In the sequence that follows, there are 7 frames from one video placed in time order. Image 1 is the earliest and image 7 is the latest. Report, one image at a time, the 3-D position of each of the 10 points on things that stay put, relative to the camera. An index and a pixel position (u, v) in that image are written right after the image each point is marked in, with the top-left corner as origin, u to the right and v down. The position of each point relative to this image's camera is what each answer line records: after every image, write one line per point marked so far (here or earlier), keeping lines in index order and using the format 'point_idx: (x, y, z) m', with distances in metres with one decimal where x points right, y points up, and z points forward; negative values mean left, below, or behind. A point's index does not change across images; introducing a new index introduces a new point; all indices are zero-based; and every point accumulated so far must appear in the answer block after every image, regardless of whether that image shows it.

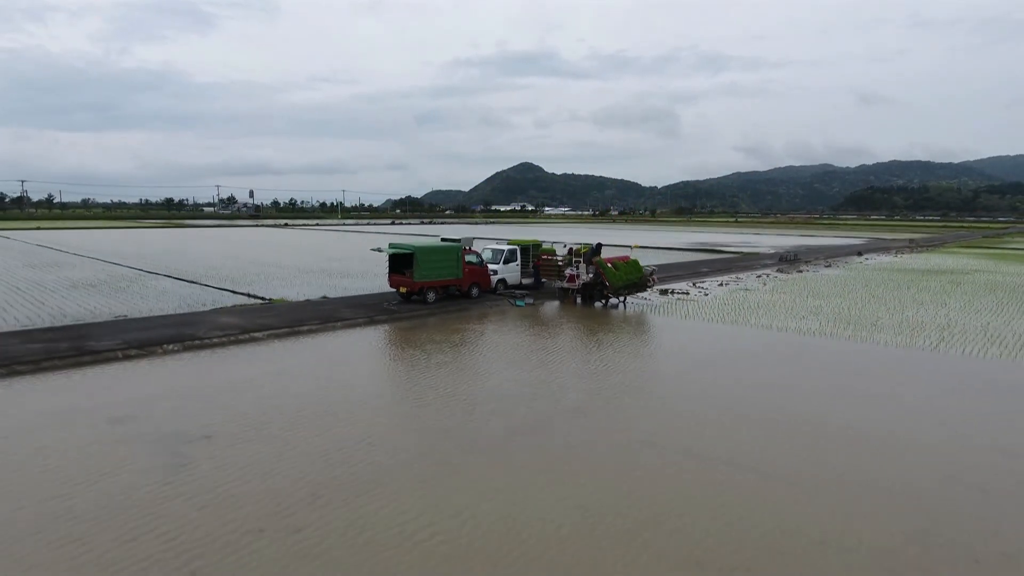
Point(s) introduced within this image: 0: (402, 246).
0: (-1.3, +0.5, +7.3) m
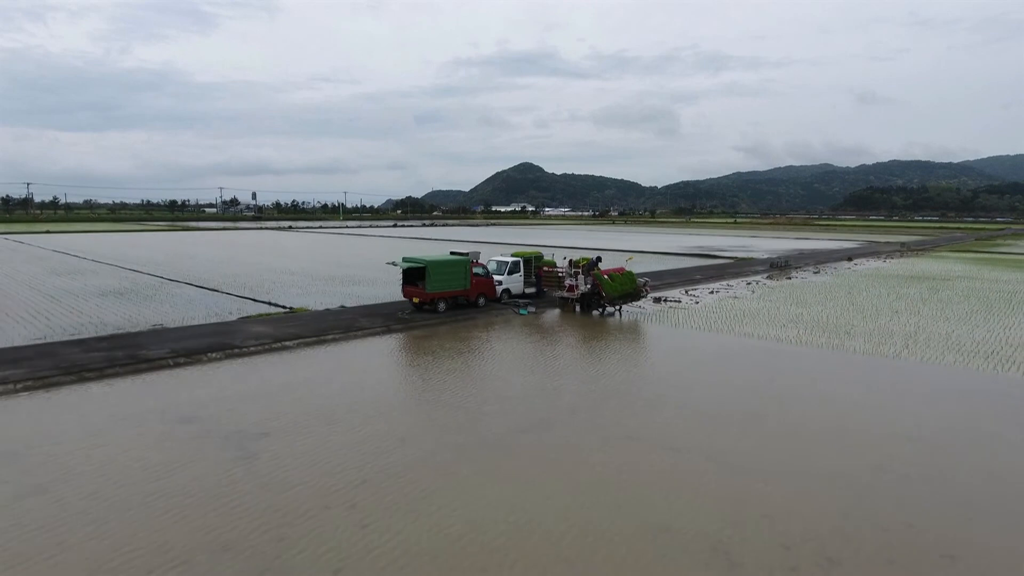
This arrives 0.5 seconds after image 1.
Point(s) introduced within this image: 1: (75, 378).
0: (-1.3, +0.3, +7.9) m
1: (-3.6, -0.8, +5.1) m
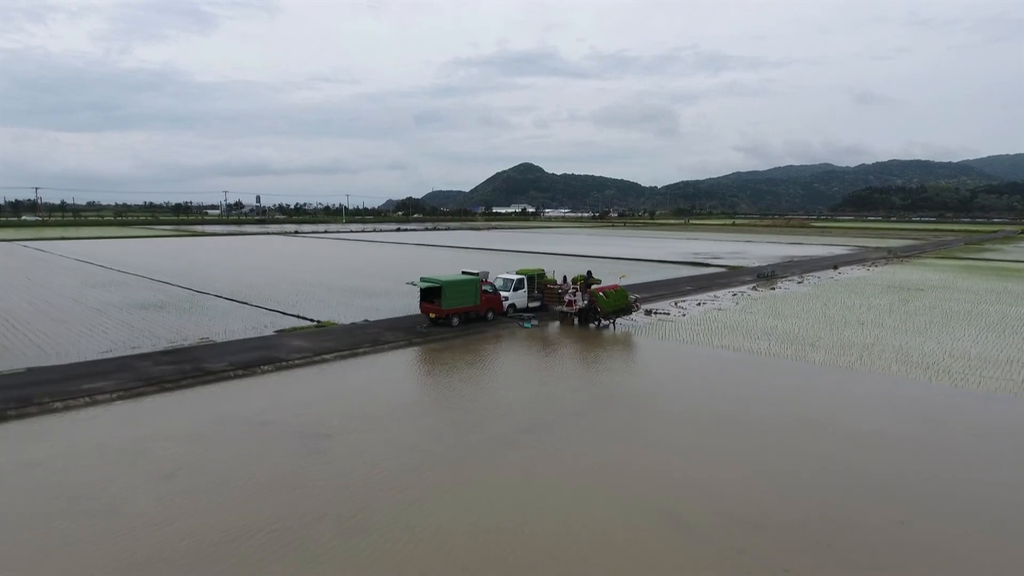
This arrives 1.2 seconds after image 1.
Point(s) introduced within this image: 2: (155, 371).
0: (-1.2, +0.1, +8.9) m
1: (-3.6, -1.0, +6.0) m
2: (-3.8, -0.9, +6.4) m
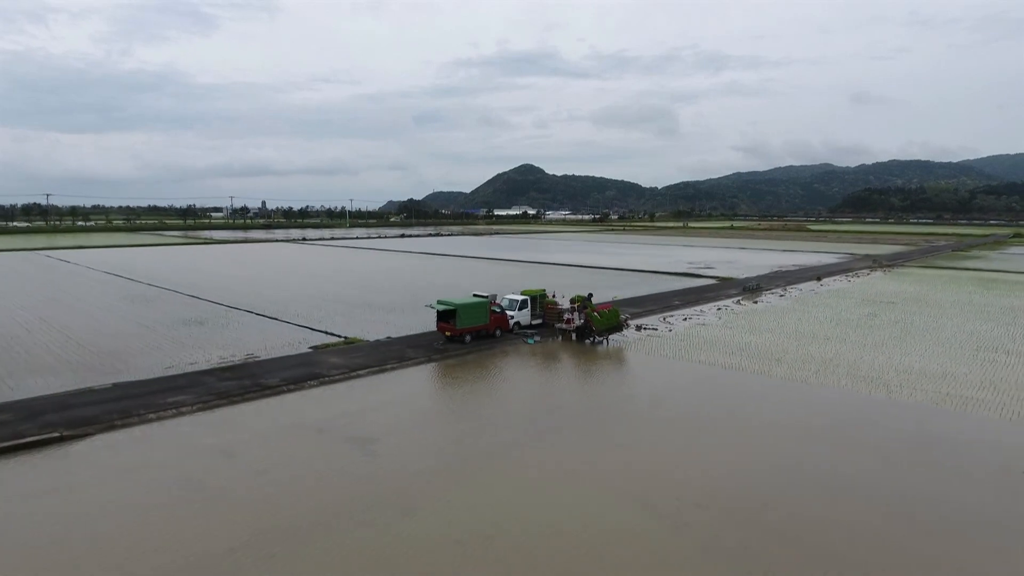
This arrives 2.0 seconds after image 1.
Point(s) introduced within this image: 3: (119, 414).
0: (-1.1, -0.2, +10.1) m
1: (-3.5, -1.4, +7.3) m
2: (-3.7, -1.3, +7.6) m
3: (-4.4, -1.4, +6.7) m
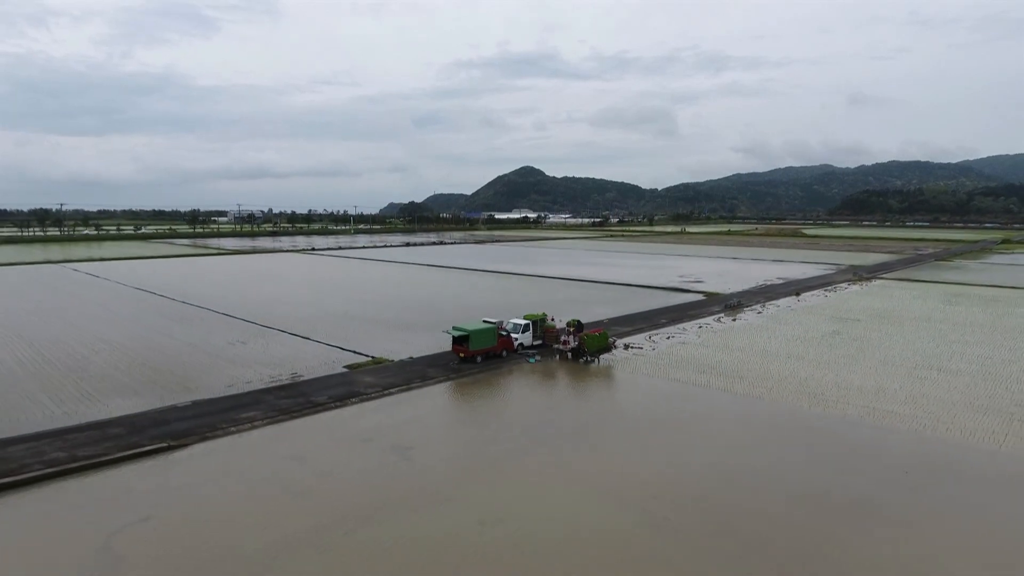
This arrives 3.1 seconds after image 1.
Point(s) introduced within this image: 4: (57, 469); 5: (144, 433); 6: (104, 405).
0: (-1.0, -0.8, +11.8) m
1: (-3.4, -1.9, +9.0) m
2: (-3.6, -1.8, +9.4) m
3: (-4.3, -2.0, +8.4) m
4: (-5.4, -2.2, +7.2) m
5: (-5.0, -2.0, +8.2) m
6: (-6.6, -1.9, +9.8) m
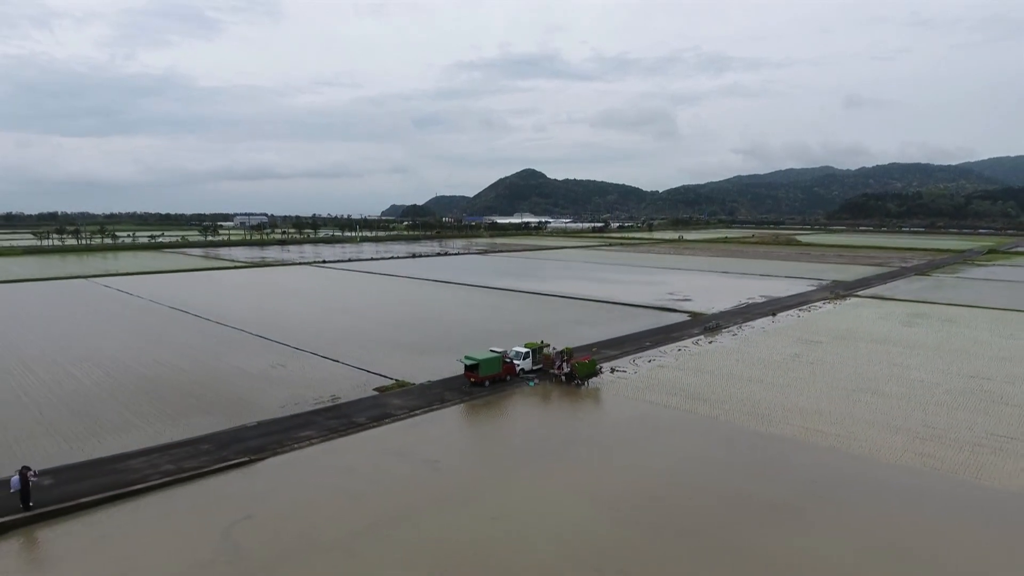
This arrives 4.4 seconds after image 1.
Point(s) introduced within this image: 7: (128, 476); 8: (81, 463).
0: (-0.9, -1.6, +14.1) m
1: (-3.3, -2.8, +11.2) m
2: (-3.6, -2.6, +11.6) m
3: (-4.2, -2.8, +10.7) m
4: (-5.4, -3.0, +9.5) m
5: (-4.9, -2.8, +10.4) m
6: (-6.5, -2.7, +12.0) m
7: (-6.0, -3.0, +9.6) m
8: (-7.1, -2.9, +10.0) m
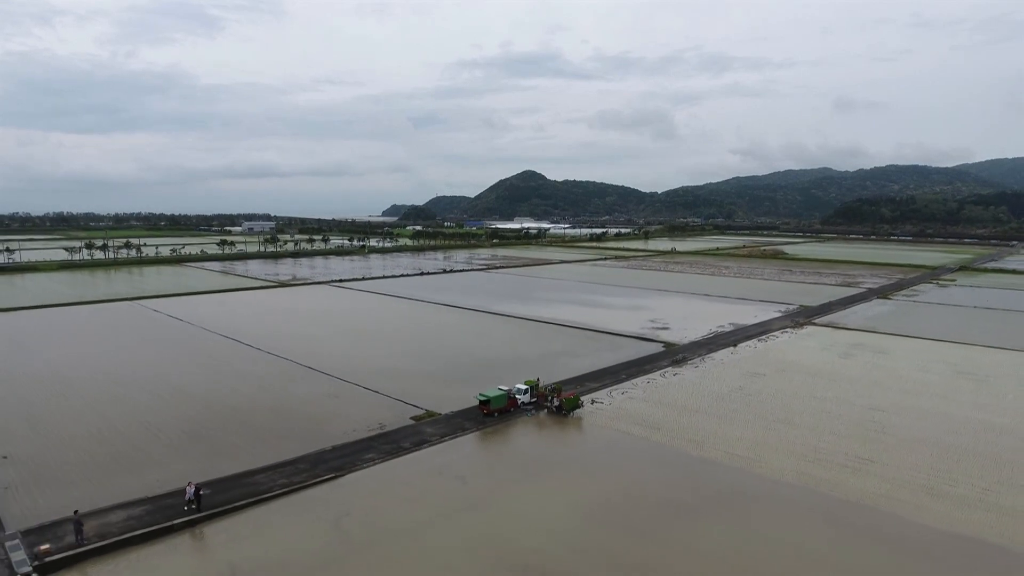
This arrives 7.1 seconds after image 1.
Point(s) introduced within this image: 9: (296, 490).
0: (-0.8, -3.3, +18.6) m
1: (-3.2, -4.4, +15.8) m
2: (-3.5, -4.3, +16.1) m
3: (-4.1, -4.5, +15.2) m
4: (-5.3, -4.7, +14.0) m
5: (-4.9, -4.5, +14.9) m
6: (-6.5, -4.4, +16.6) m
7: (-5.9, -4.7, +14.1) m
8: (-7.0, -4.6, +14.5) m
9: (-5.1, -4.7, +14.0) m
